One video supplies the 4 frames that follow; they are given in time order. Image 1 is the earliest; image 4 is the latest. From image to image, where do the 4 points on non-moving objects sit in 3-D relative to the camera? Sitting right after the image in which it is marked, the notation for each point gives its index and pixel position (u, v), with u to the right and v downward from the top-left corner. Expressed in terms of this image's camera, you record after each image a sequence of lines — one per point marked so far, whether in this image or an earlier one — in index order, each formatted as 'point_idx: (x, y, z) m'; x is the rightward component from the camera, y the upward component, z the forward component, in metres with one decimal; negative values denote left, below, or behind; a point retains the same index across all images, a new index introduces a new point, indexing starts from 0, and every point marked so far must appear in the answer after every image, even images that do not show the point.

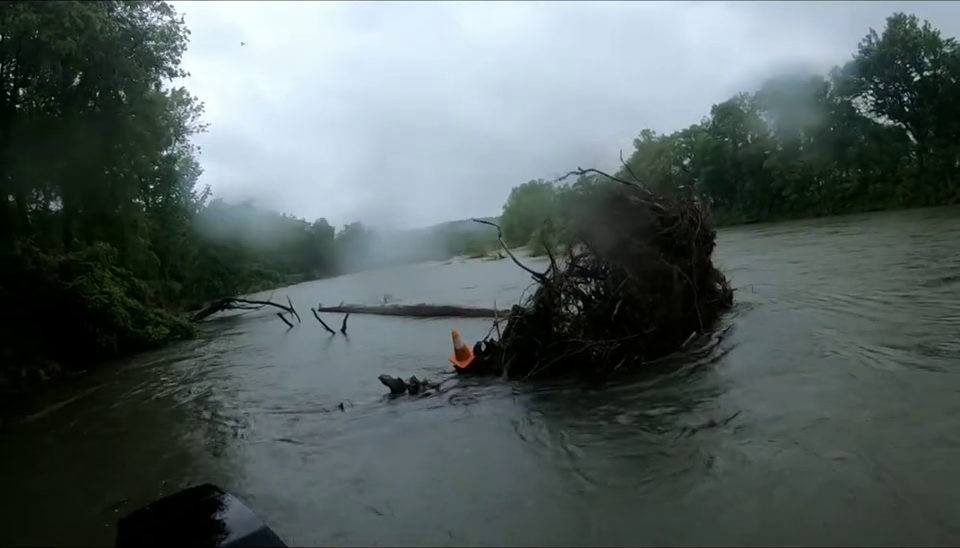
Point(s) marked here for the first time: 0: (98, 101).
0: (-11.1, +5.0, +19.8) m
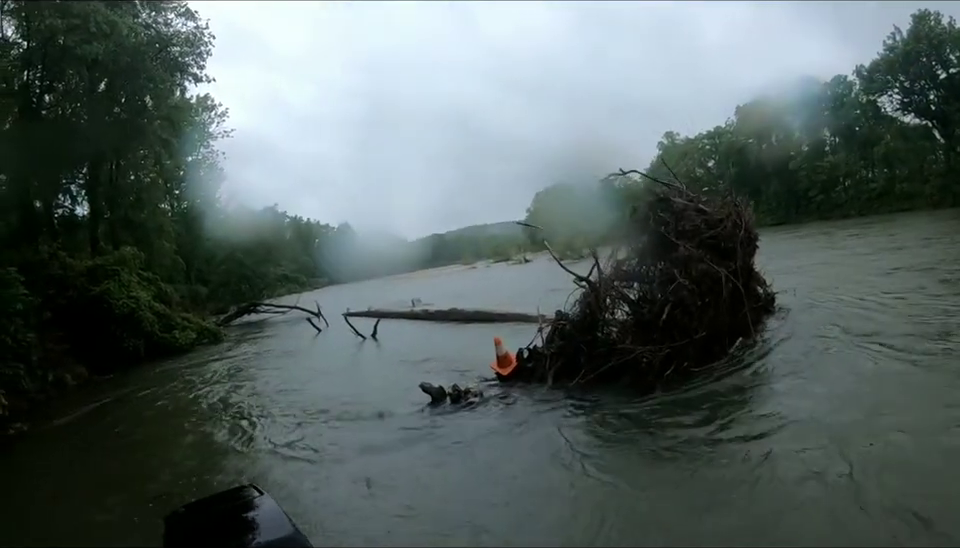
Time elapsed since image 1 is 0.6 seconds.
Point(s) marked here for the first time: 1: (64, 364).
0: (-10.1, +4.9, +19.5) m
1: (-11.2, -2.4, +18.5) m
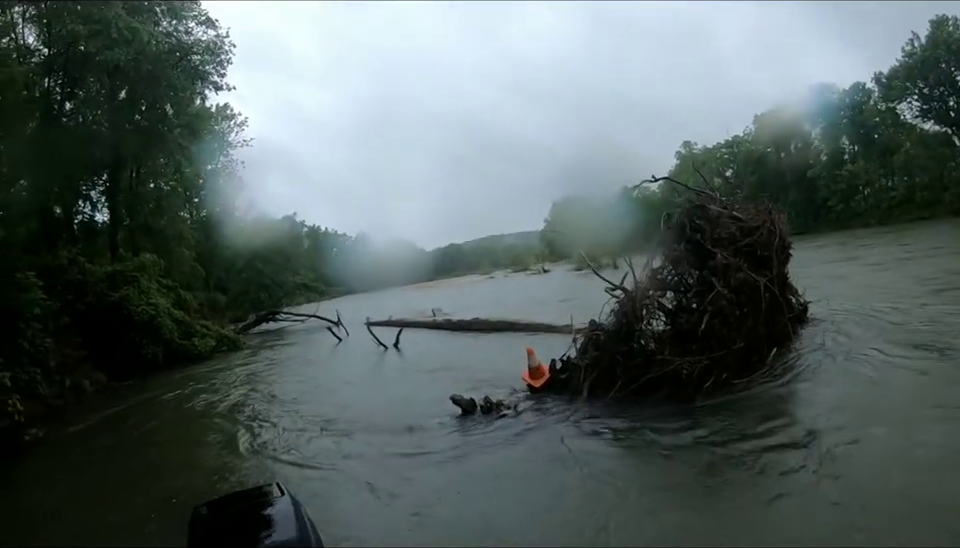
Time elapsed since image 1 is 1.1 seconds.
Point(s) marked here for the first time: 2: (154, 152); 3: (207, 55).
0: (-9.3, +4.9, +19.0) m
1: (-10.4, -2.5, +17.9) m
2: (-9.1, +3.9, +19.7) m
3: (-8.2, +7.1, +20.6) m
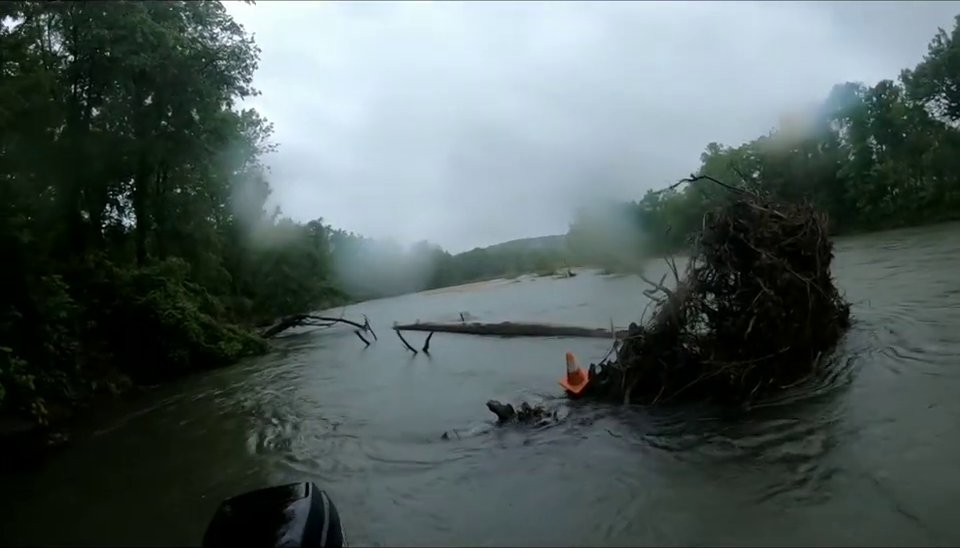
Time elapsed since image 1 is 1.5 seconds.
0: (-8.3, +4.9, +18.4) m
1: (-9.3, -2.5, +17.3) m
2: (-8.1, +3.9, +19.1) m
3: (-7.2, +7.1, +20.0) m
